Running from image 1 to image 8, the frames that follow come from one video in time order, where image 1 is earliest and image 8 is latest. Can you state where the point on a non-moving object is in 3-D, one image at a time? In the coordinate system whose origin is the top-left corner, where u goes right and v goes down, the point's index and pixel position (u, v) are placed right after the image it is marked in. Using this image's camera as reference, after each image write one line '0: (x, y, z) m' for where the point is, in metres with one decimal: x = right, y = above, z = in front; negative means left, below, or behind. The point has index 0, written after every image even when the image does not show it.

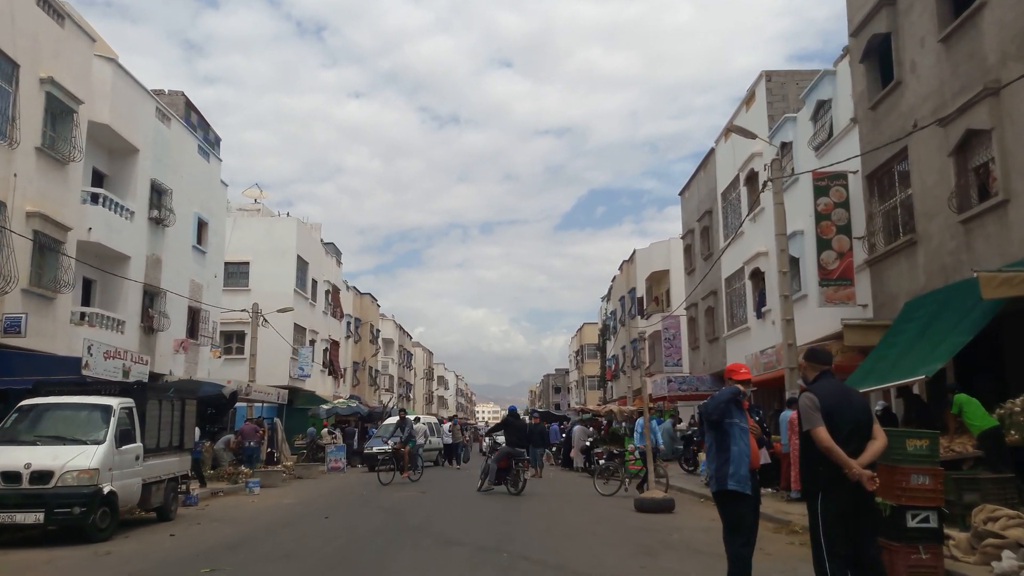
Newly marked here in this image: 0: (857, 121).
0: (+7.2, +3.5, +17.2) m
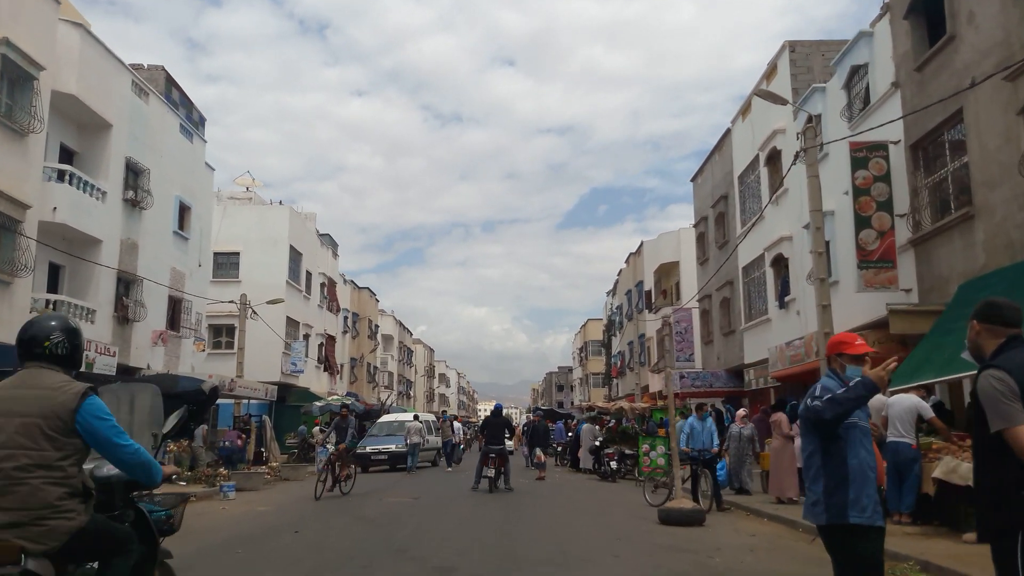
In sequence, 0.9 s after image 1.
0: (+7.3, +3.8, +15.5) m
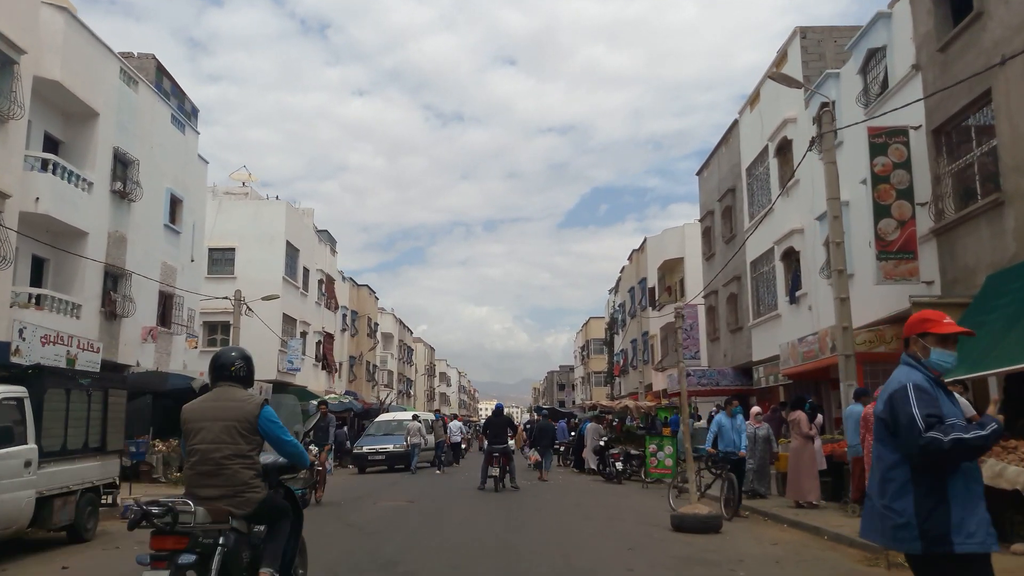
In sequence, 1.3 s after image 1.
0: (+7.3, +4.0, +14.7) m
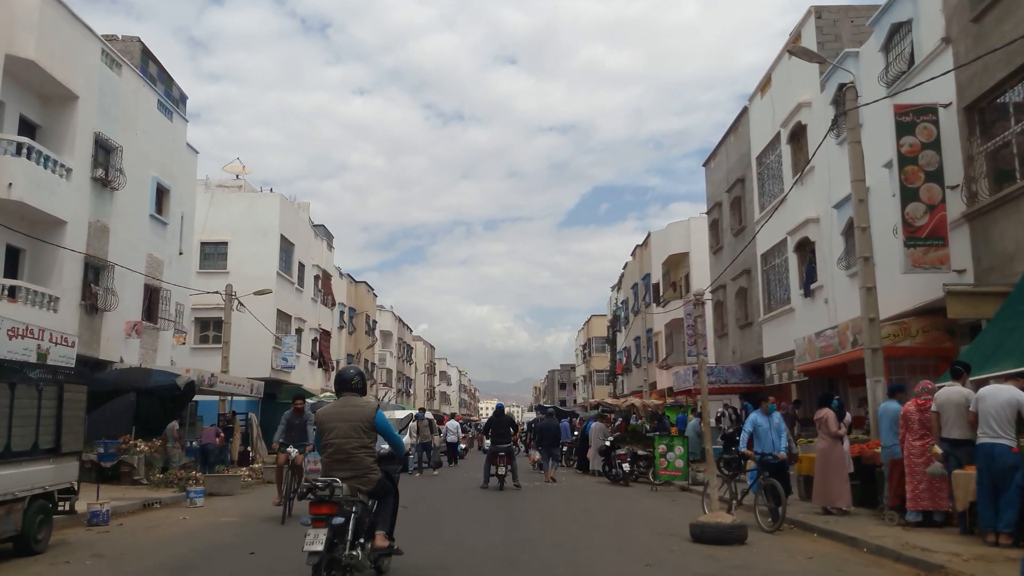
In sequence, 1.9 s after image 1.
0: (+7.3, +4.1, +13.7) m
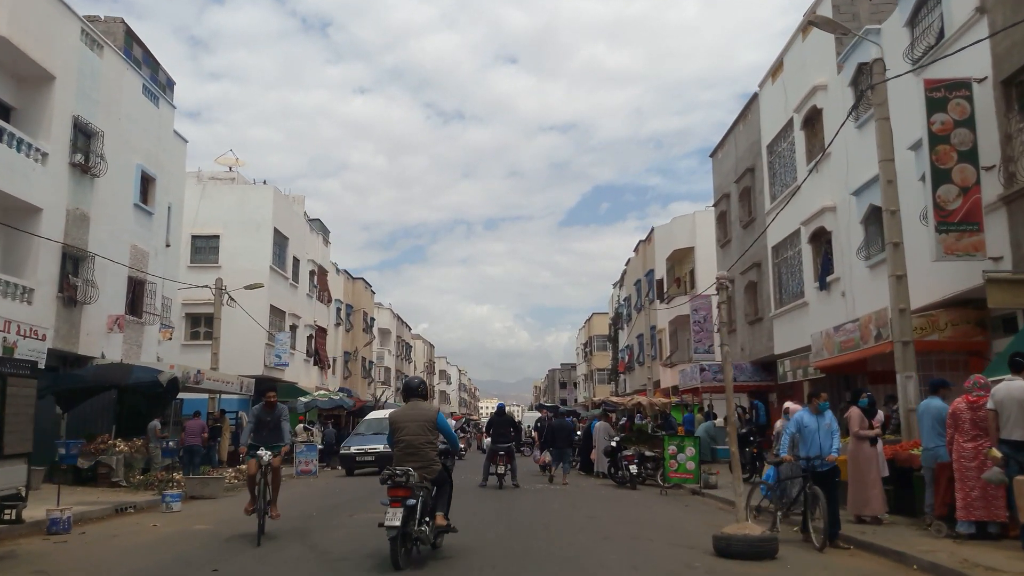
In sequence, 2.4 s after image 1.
0: (+7.3, +4.3, +12.7) m
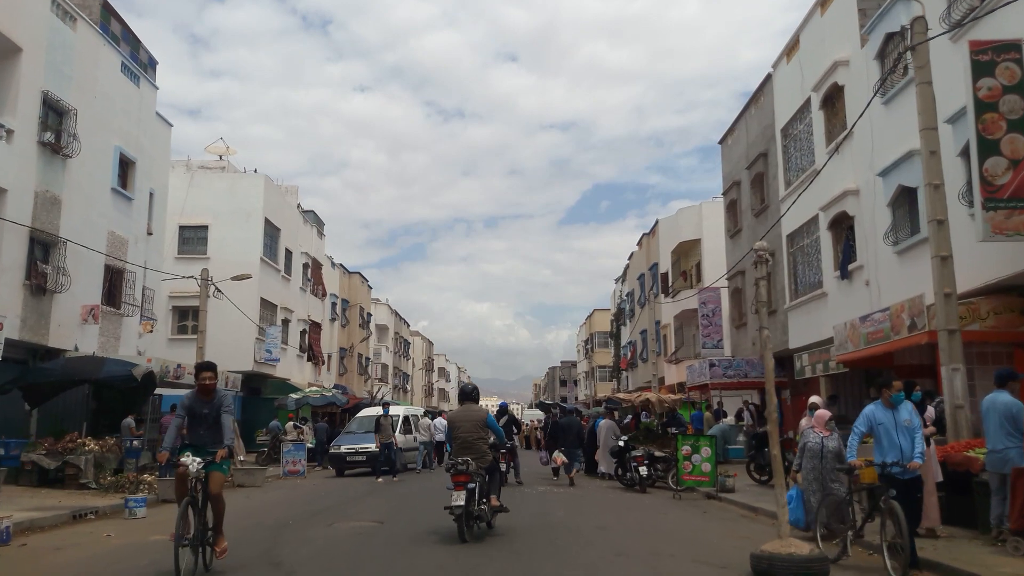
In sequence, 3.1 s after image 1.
0: (+7.3, +4.5, +11.5) m
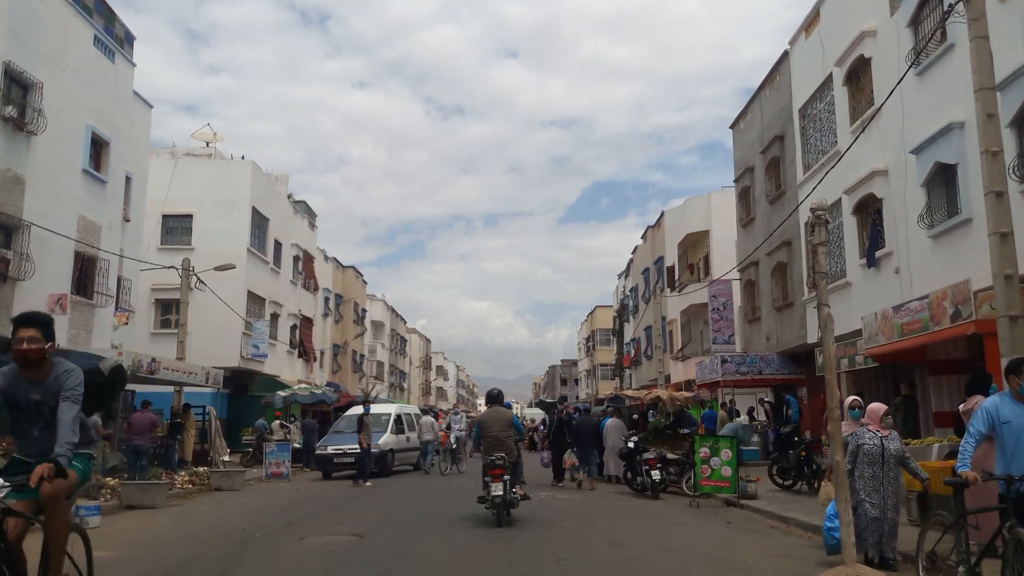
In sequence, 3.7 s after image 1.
0: (+7.3, +4.8, +10.1) m
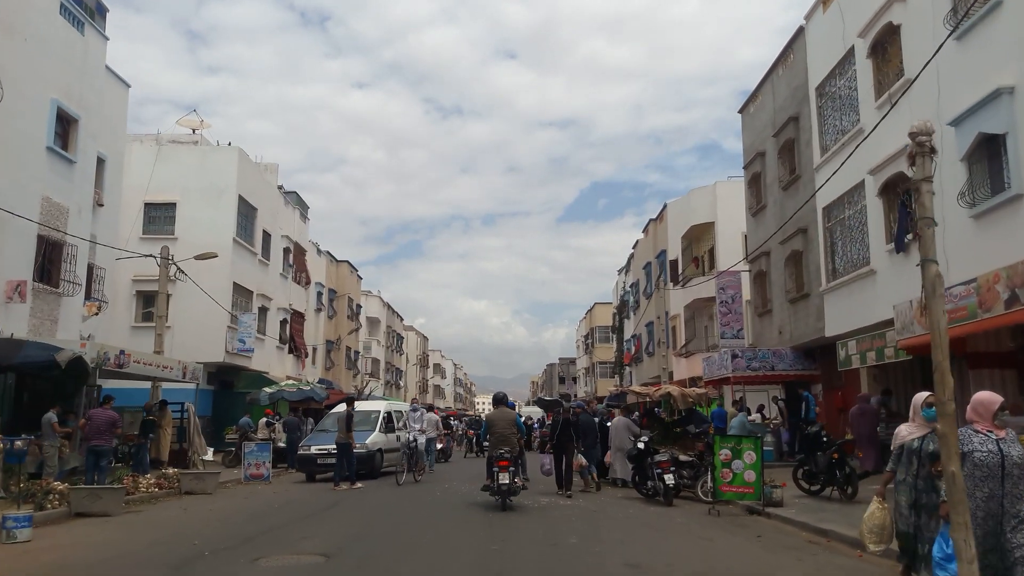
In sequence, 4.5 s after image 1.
0: (+7.3, +5.0, +8.8) m
